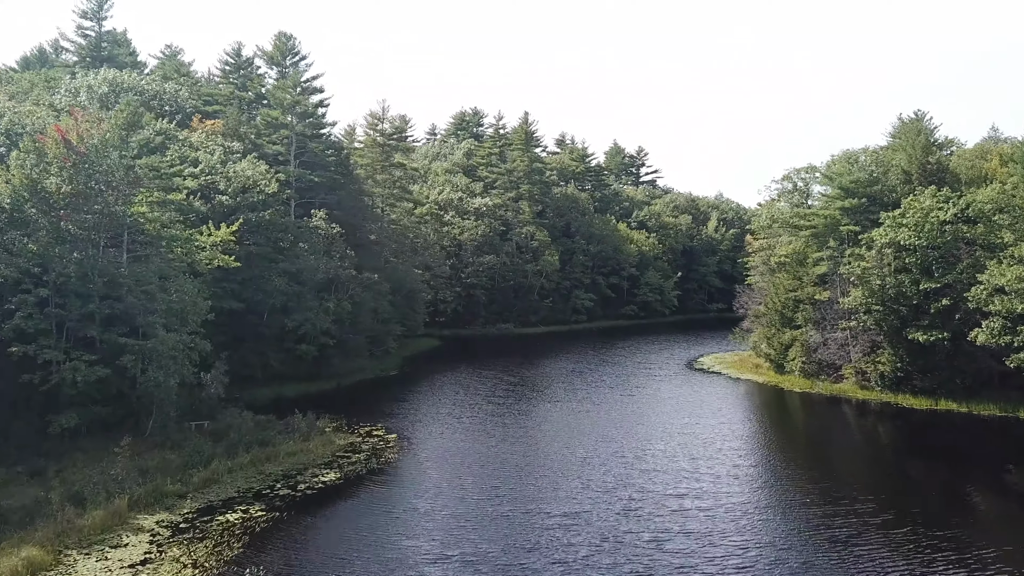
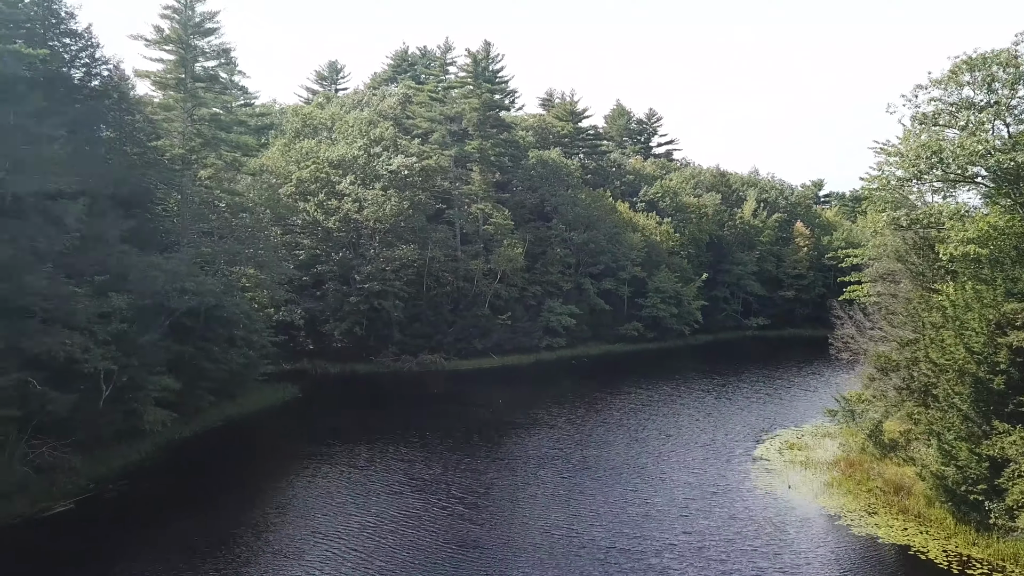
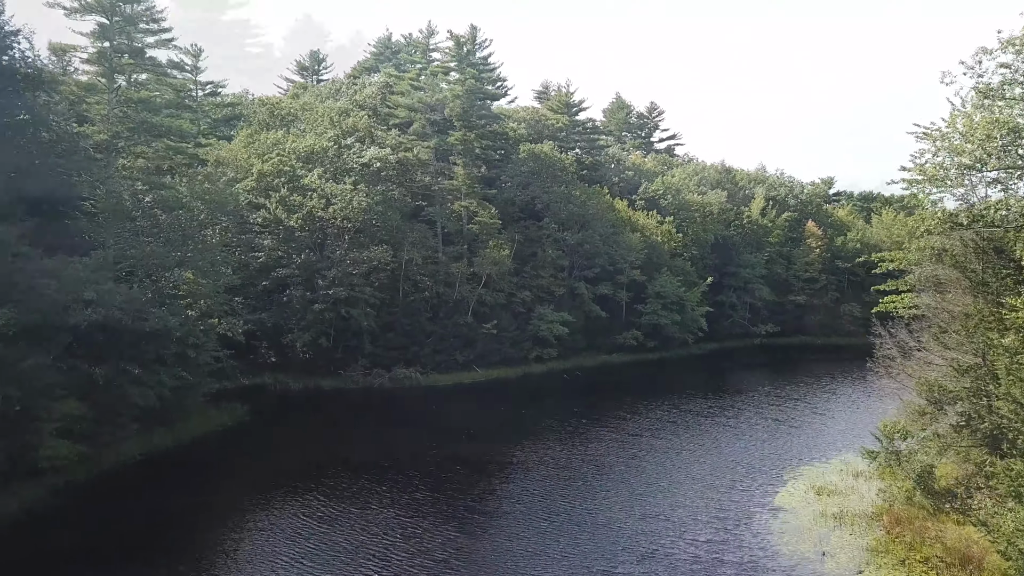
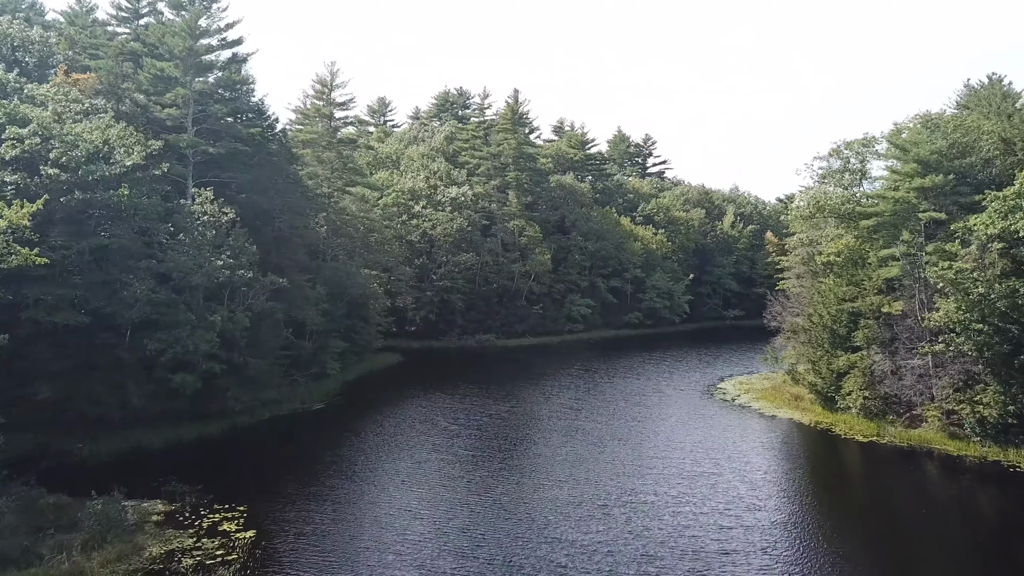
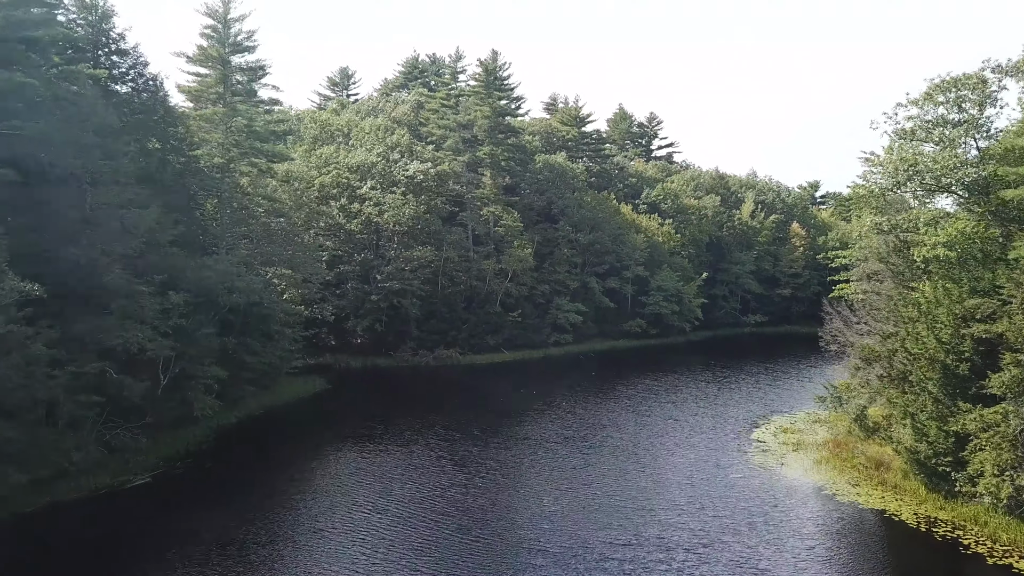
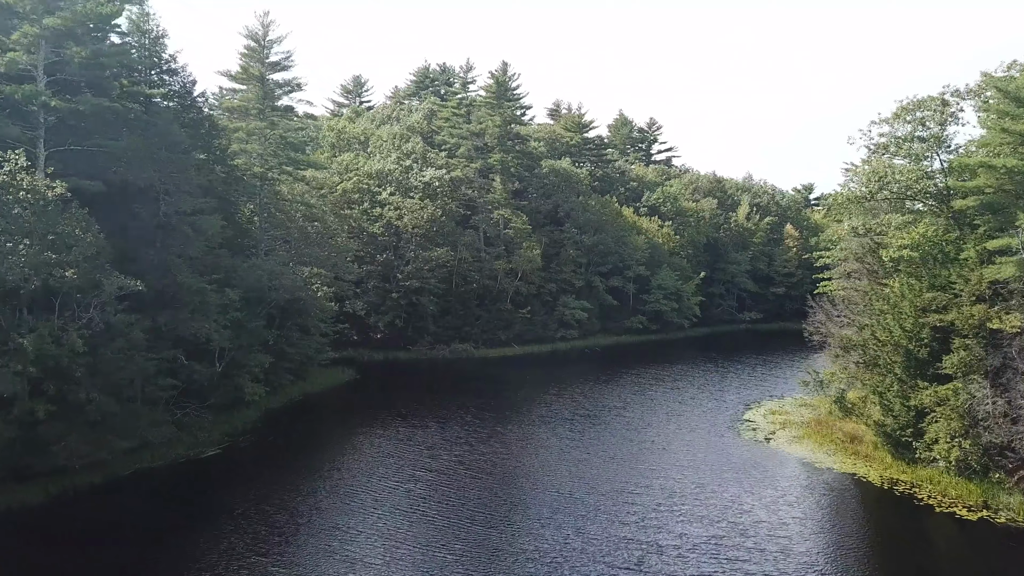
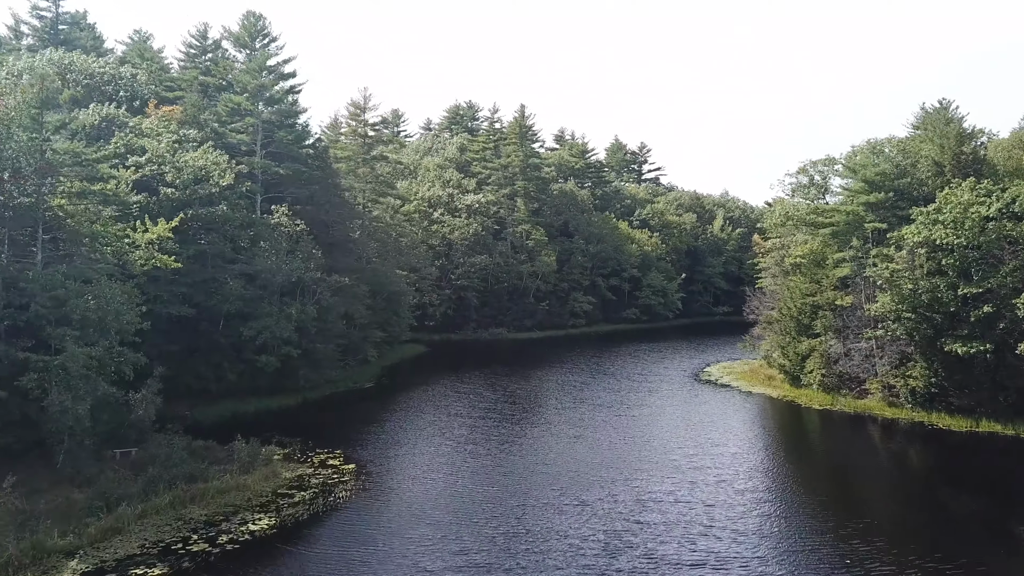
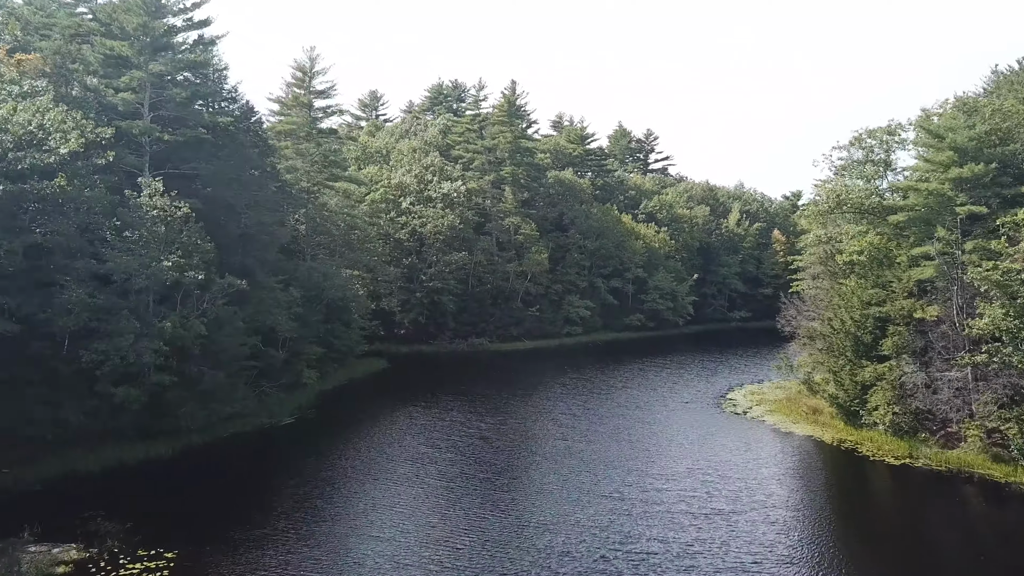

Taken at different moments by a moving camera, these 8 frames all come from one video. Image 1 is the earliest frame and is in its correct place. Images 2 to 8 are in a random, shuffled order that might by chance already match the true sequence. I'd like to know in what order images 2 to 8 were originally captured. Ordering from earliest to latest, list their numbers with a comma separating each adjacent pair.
7, 4, 8, 6, 5, 2, 3
